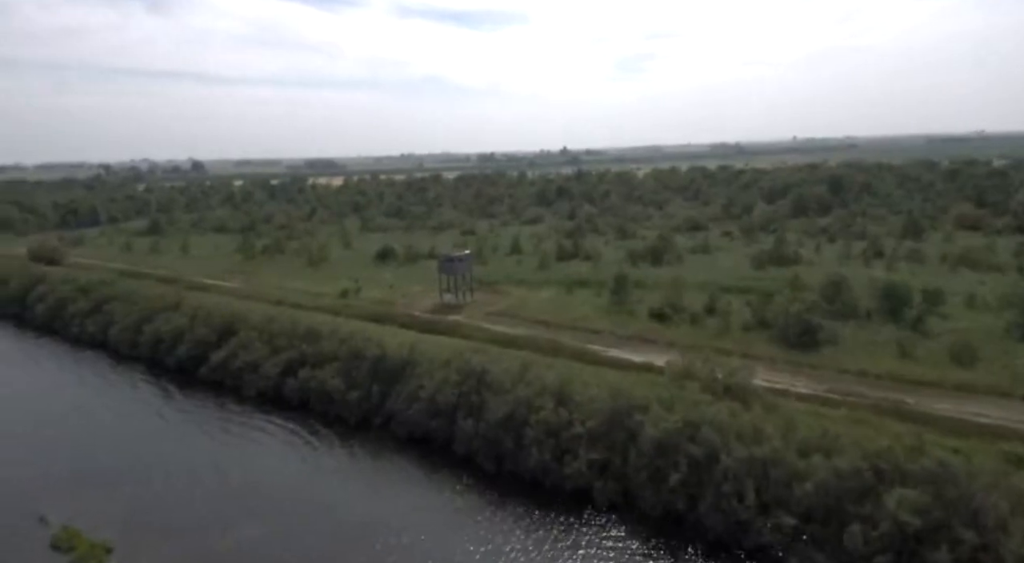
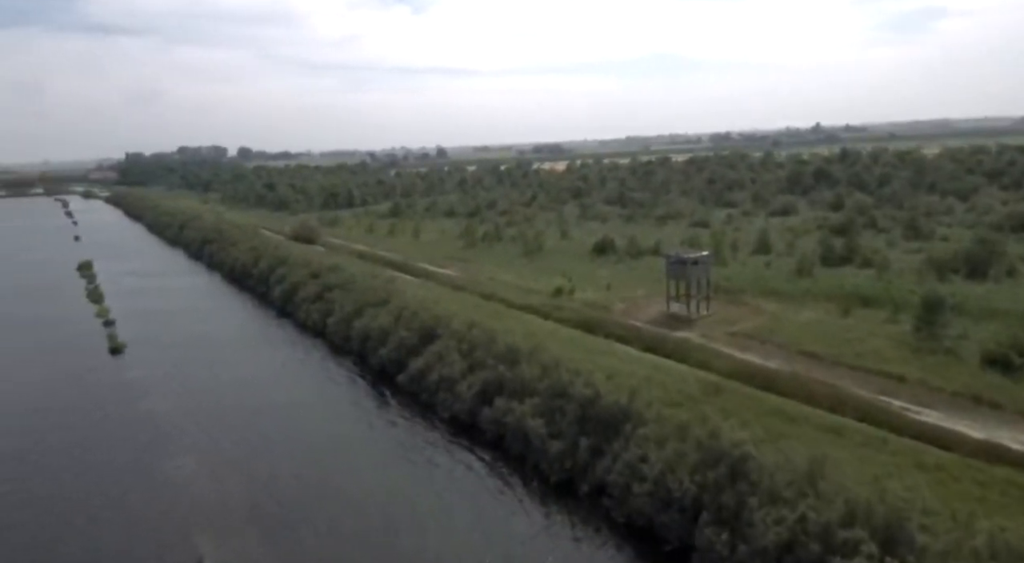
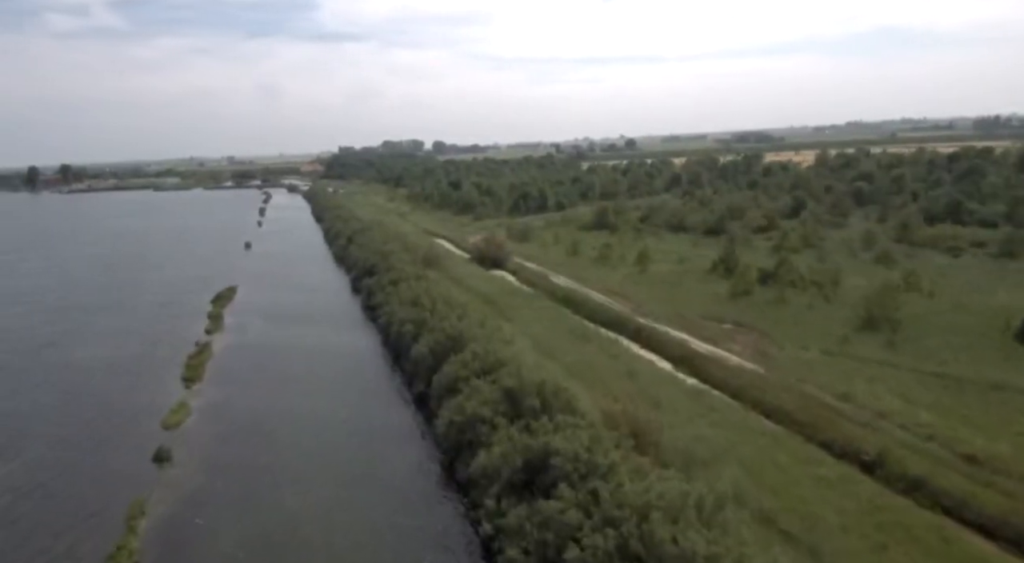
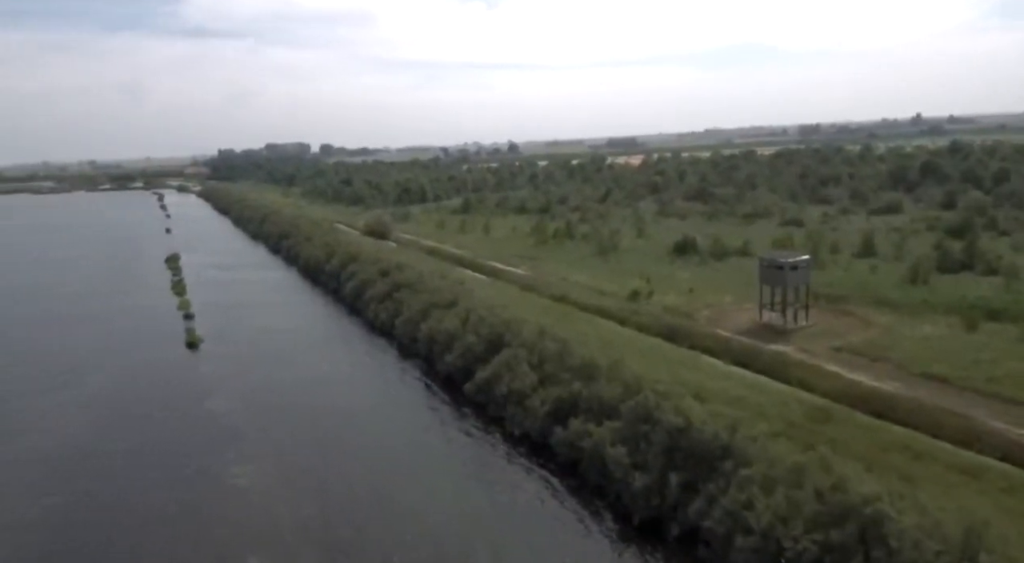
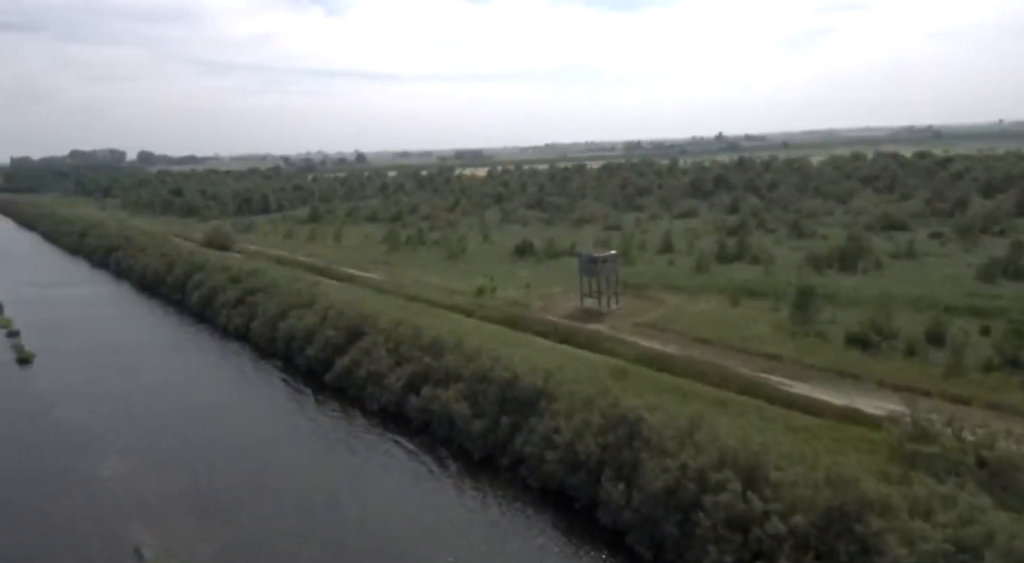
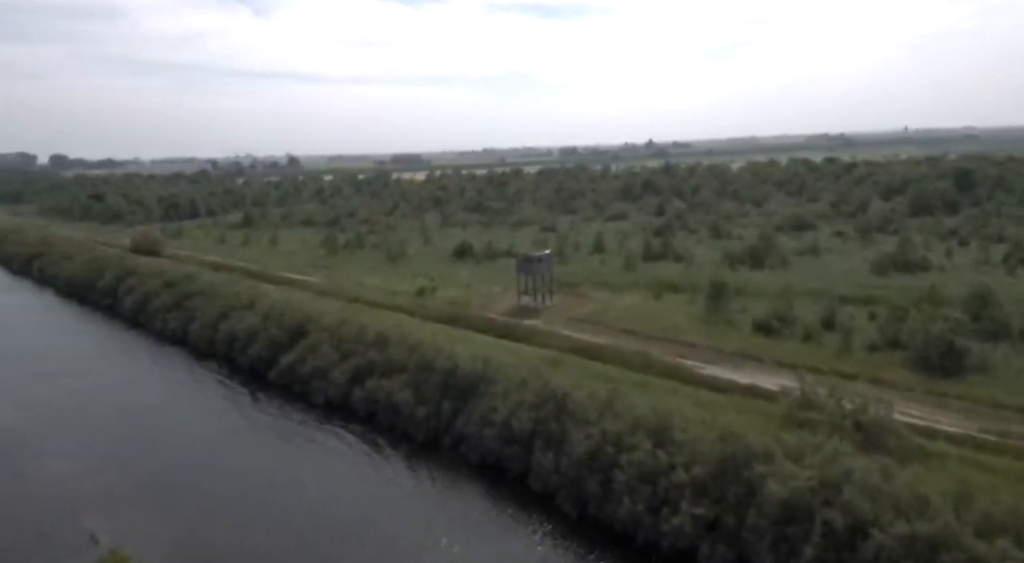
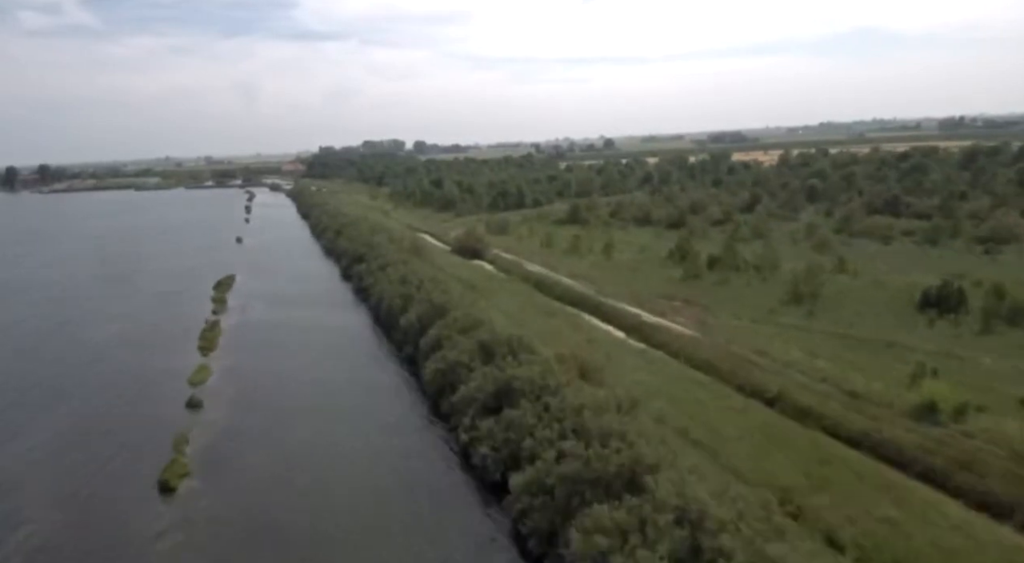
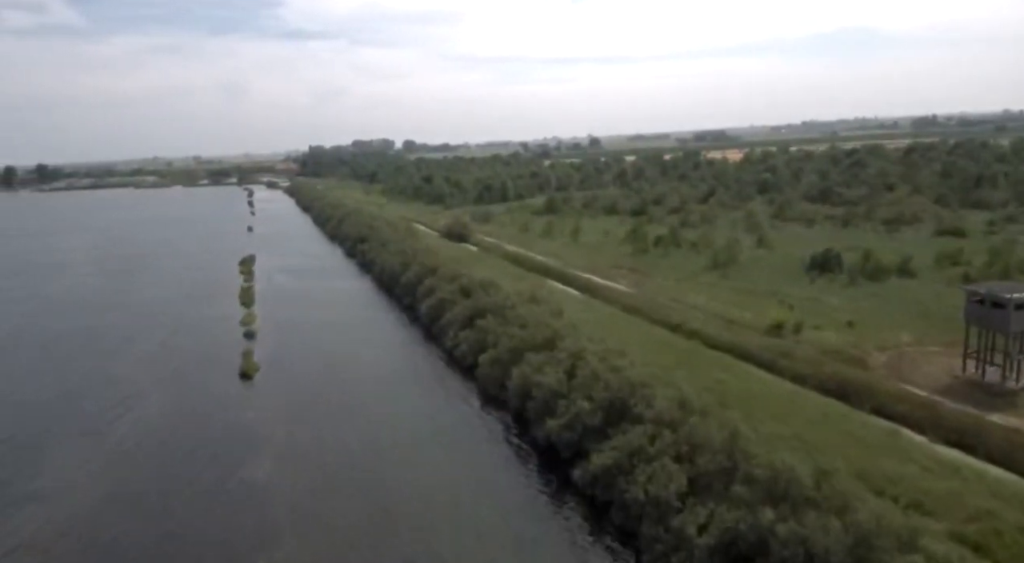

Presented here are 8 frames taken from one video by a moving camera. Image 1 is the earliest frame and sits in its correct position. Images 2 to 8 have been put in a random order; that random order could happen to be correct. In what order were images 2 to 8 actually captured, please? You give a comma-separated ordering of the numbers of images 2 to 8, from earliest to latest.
6, 5, 2, 4, 8, 7, 3
